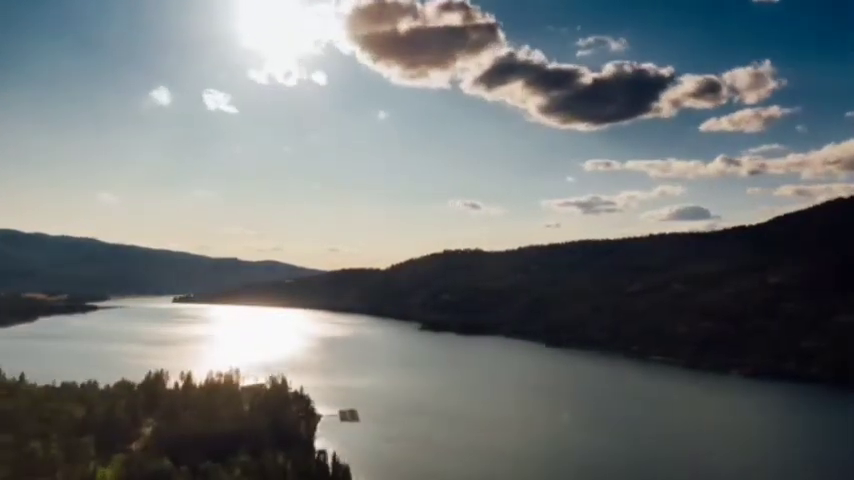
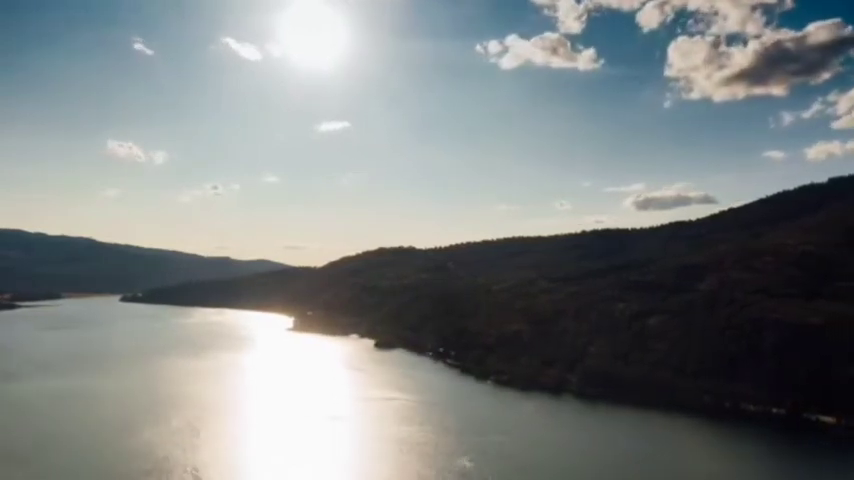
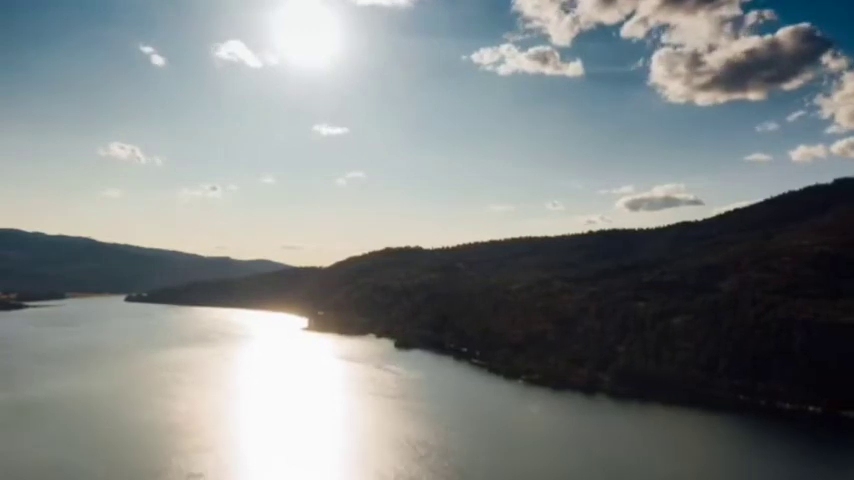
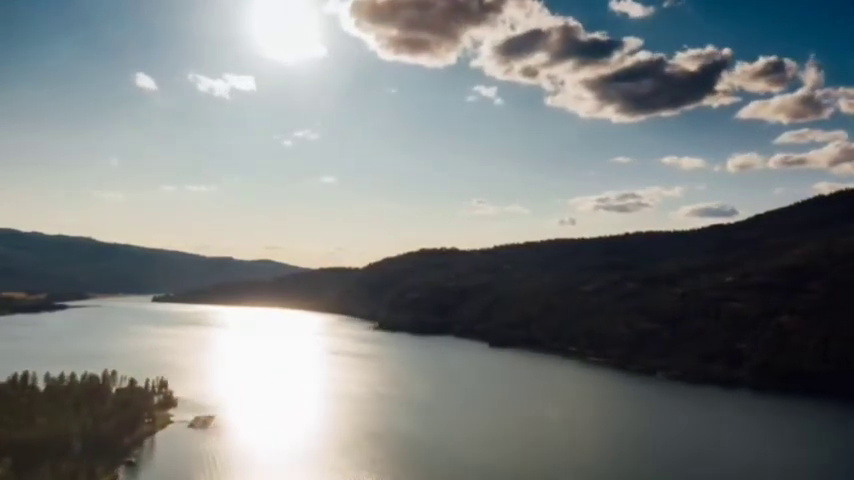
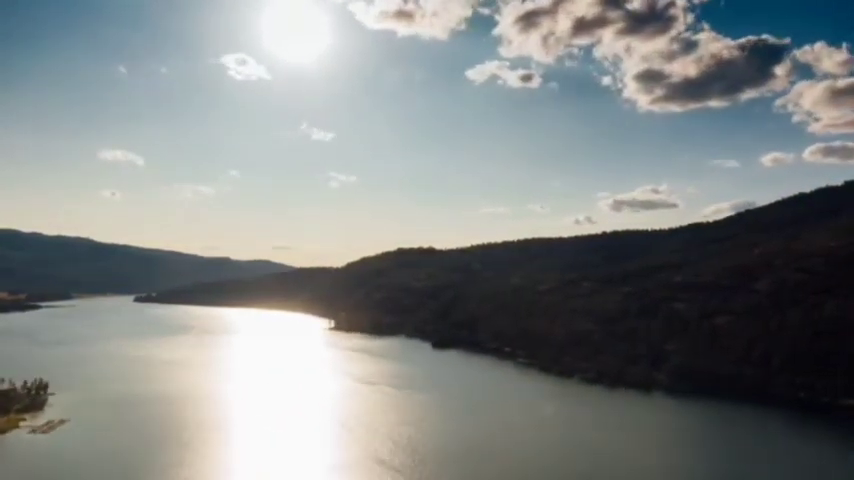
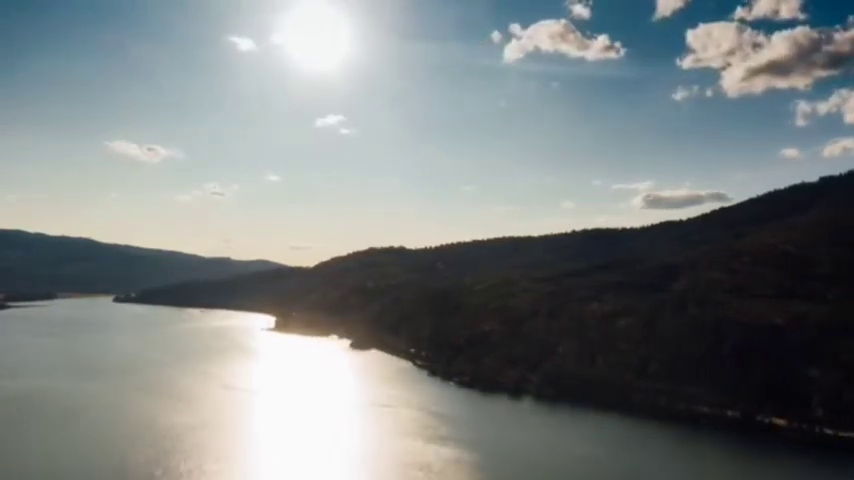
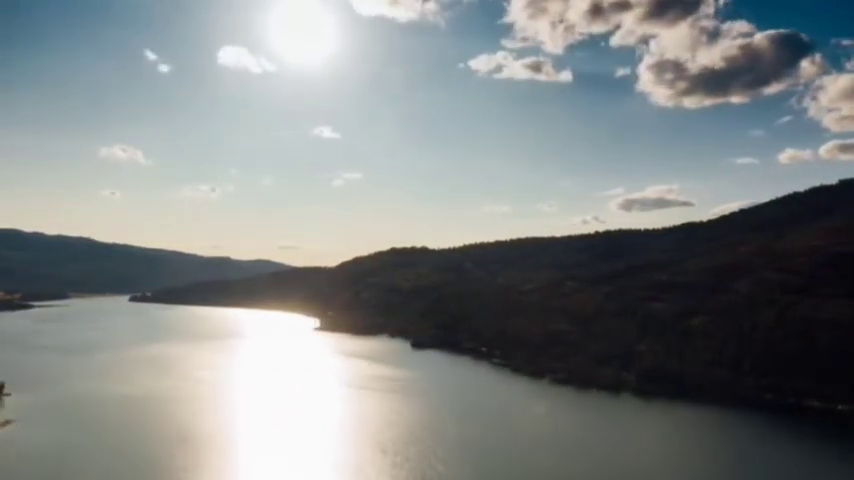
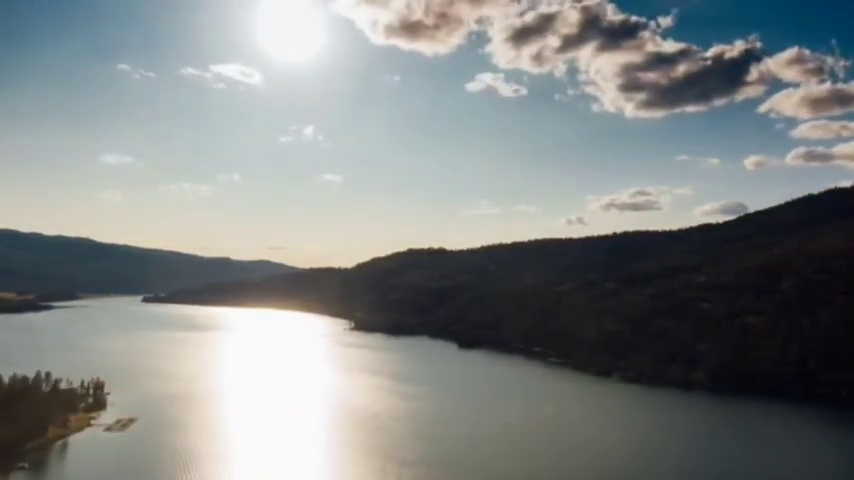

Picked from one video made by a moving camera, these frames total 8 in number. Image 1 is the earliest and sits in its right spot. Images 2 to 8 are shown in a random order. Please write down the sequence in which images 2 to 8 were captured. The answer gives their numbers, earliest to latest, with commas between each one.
4, 8, 5, 7, 3, 2, 6
